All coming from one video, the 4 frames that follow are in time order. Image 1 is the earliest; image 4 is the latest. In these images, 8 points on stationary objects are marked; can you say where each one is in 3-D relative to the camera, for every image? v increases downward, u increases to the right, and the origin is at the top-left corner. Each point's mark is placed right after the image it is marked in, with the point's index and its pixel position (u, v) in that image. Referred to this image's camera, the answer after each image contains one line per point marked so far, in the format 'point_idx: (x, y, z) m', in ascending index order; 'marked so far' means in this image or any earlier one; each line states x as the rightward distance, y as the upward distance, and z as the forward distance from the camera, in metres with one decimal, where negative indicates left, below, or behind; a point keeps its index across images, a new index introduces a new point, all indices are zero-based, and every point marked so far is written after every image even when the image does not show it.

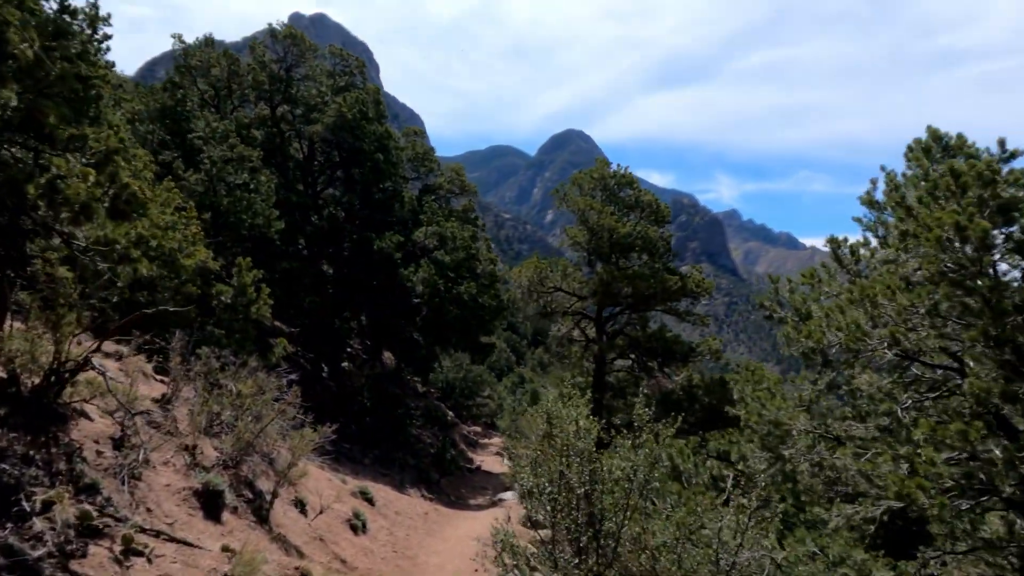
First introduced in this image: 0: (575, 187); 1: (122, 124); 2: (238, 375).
0: (+1.6, +2.6, +17.0) m
1: (-8.1, +3.4, +13.8) m
2: (-4.2, -1.3, +10.1) m
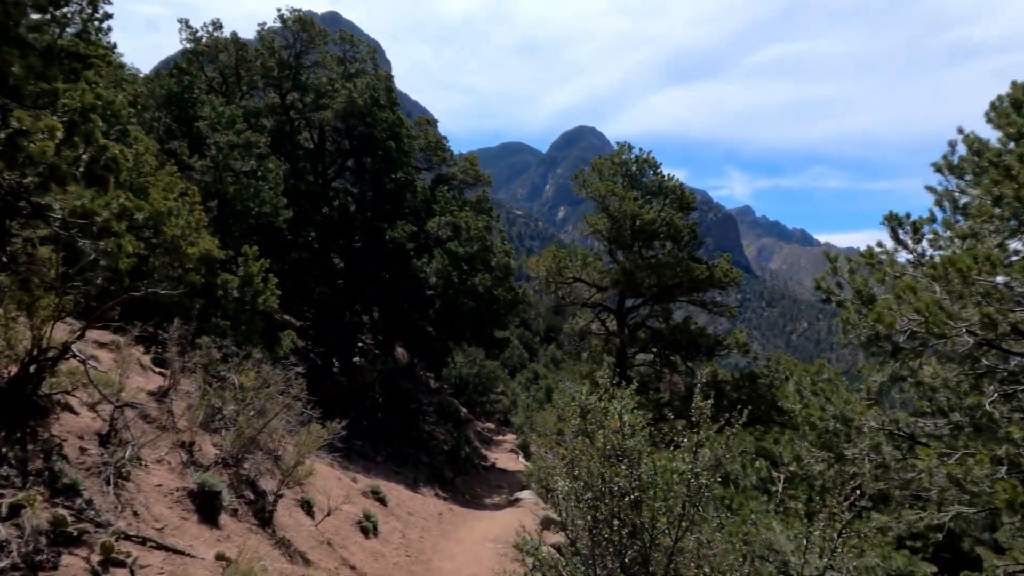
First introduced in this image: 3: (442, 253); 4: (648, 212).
0: (+2.0, +2.8, +16.2) m
1: (-7.7, +3.6, +13.3) m
2: (-3.9, -1.1, +9.5) m
3: (-2.1, +1.1, +20.0) m
4: (+3.1, +1.7, +15.2) m
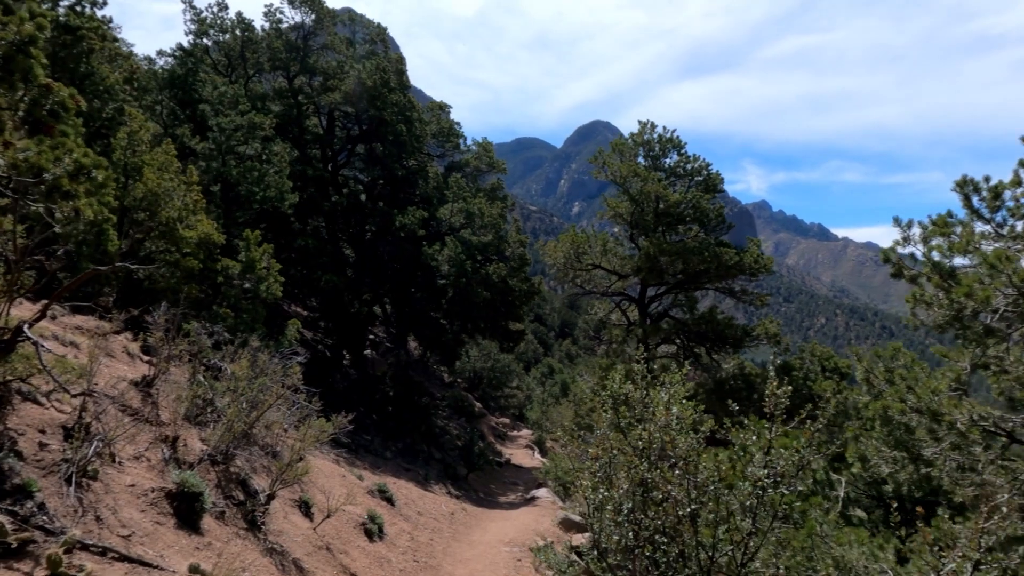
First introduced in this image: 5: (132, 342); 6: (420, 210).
0: (+2.4, +3.1, +15.4) m
1: (-7.4, +3.9, +12.6) m
2: (-3.6, -0.9, +8.8) m
3: (-1.6, +1.4, +19.2) m
4: (+3.5, +2.0, +14.3) m
5: (-5.1, -0.7, +8.9) m
6: (-2.6, +2.2, +19.0) m
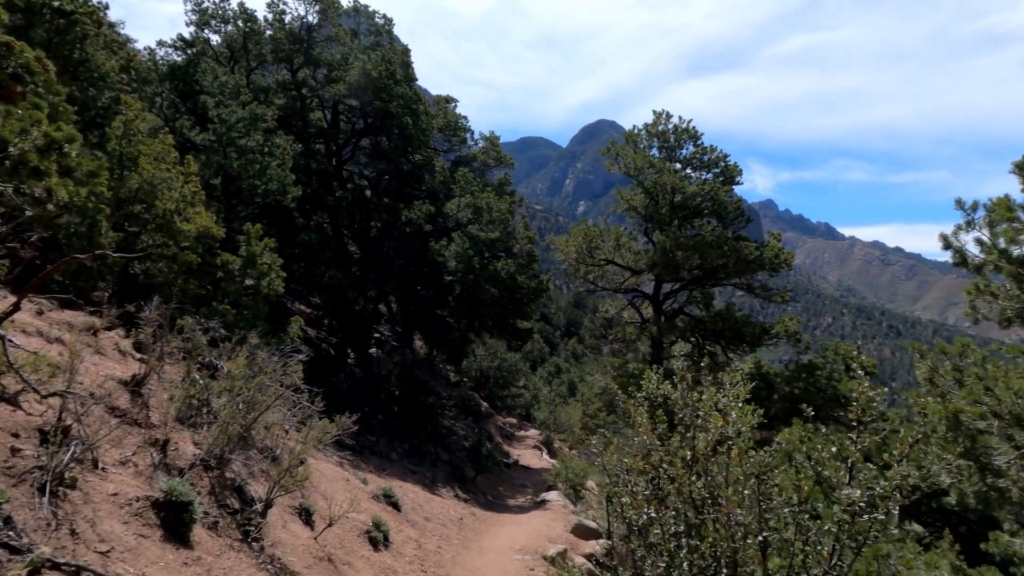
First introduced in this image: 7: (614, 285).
0: (+2.6, +3.2, +14.8) m
1: (-7.2, +4.0, +12.1) m
2: (-3.5, -0.8, +8.3) m
3: (-1.4, +1.5, +18.7) m
4: (+3.7, +2.1, +13.8) m
5: (-4.9, -0.6, +8.5) m
6: (-2.4, +2.3, +18.5) m
7: (+2.3, +0.1, +15.1) m
